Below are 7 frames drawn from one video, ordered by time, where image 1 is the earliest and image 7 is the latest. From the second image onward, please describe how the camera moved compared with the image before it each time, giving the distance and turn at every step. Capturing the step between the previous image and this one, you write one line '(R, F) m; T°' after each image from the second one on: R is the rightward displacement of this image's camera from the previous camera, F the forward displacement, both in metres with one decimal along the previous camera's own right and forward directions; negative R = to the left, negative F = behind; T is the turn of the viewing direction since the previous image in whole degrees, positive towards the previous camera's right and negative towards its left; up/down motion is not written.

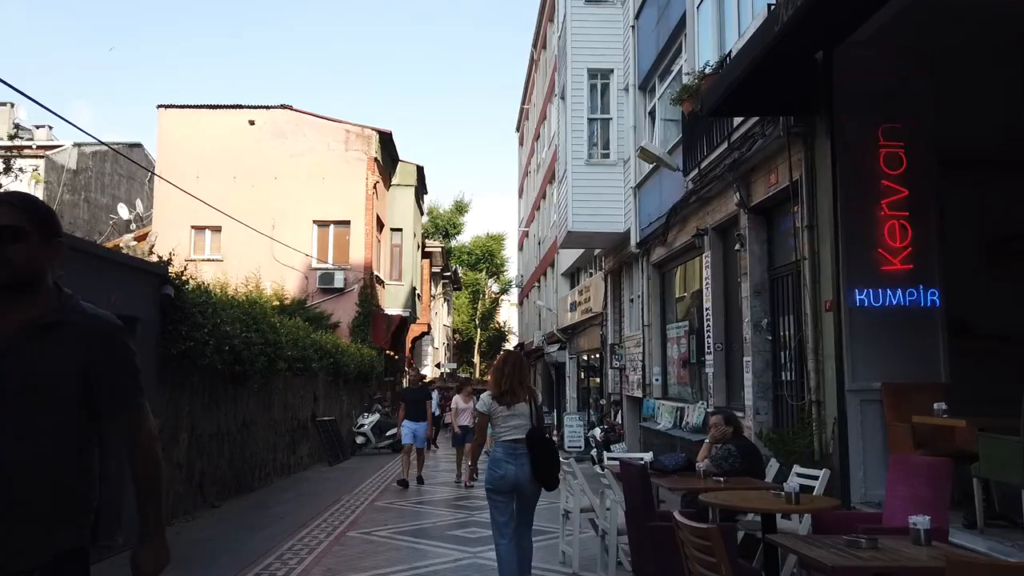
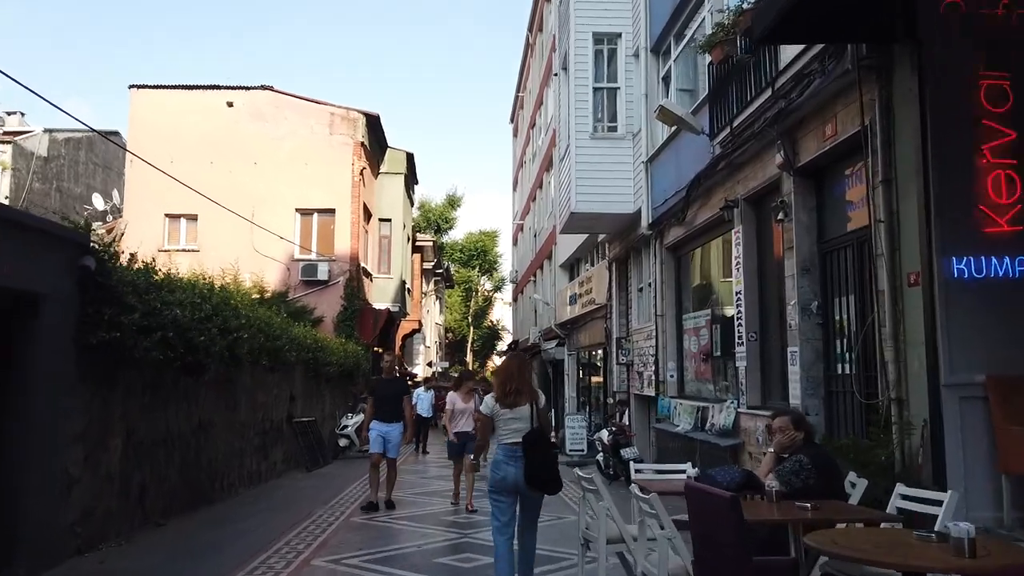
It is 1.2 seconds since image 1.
(-0.1, +1.6) m; +1°
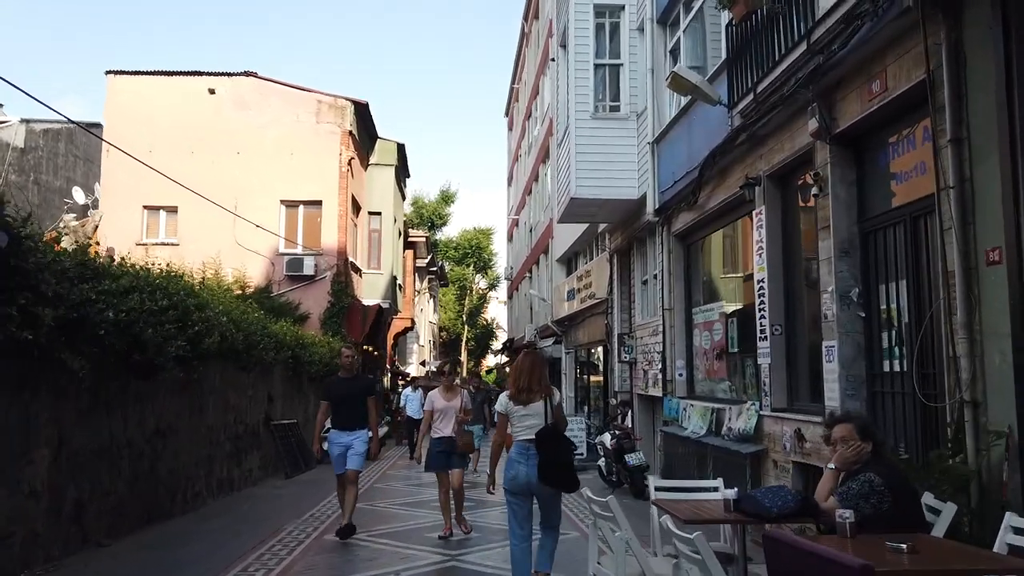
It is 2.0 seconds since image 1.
(0.0, +1.1) m; 0°
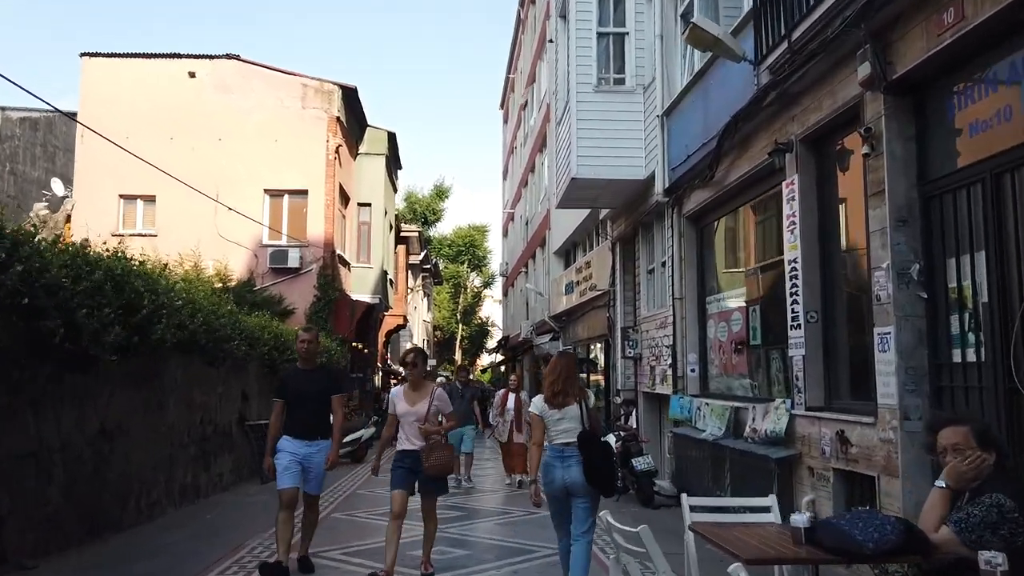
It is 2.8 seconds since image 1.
(0.0, +1.2) m; 0°
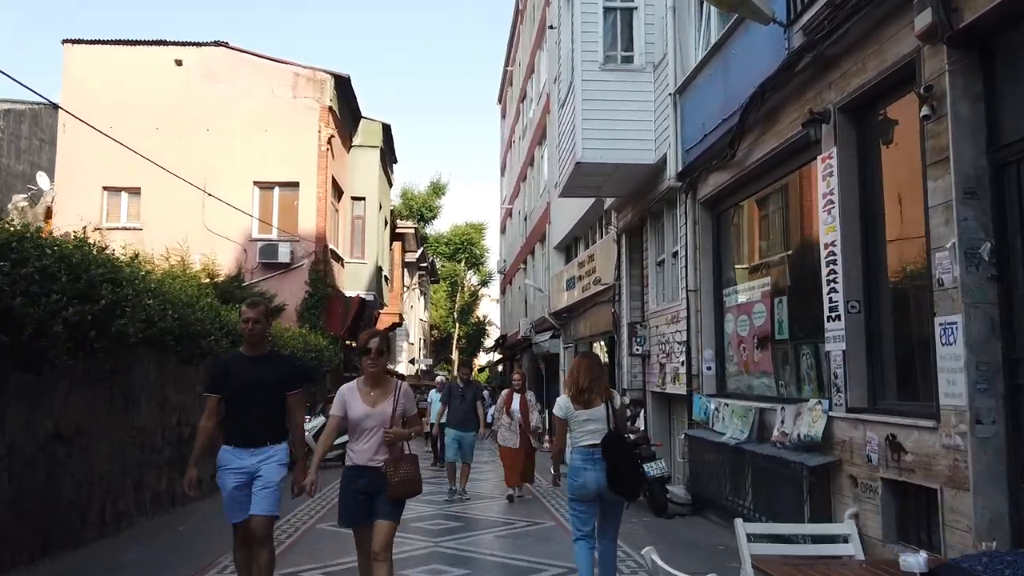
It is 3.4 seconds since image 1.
(-0.1, +0.9) m; 0°
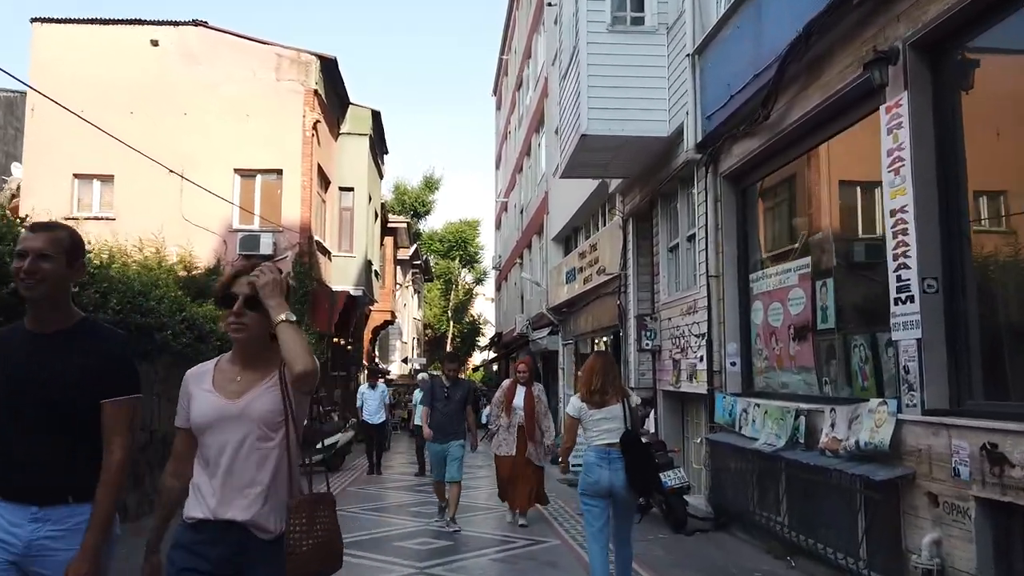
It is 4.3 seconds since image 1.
(0.0, +1.3) m; 0°
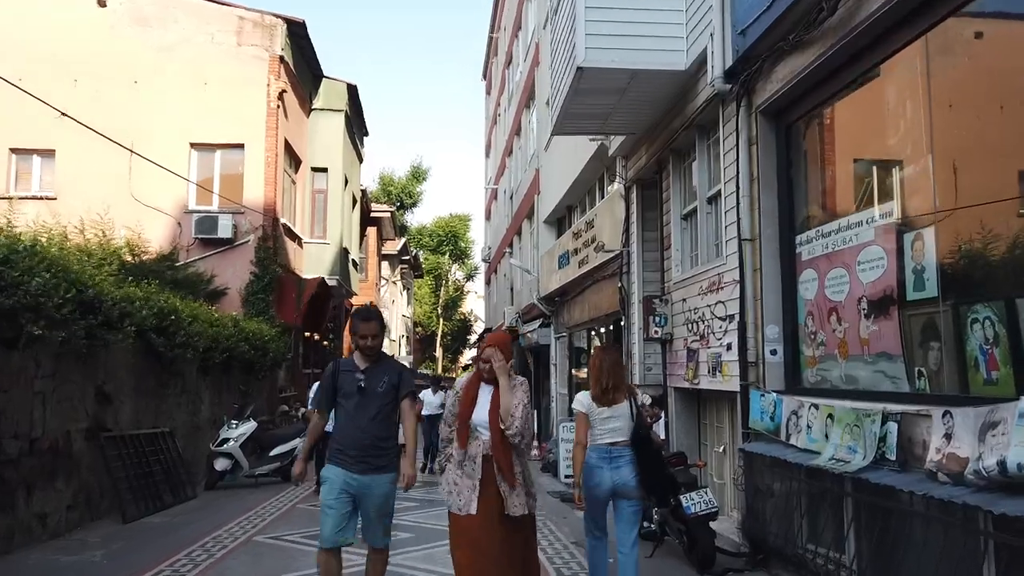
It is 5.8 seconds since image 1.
(+0.2, +2.1) m; 0°
